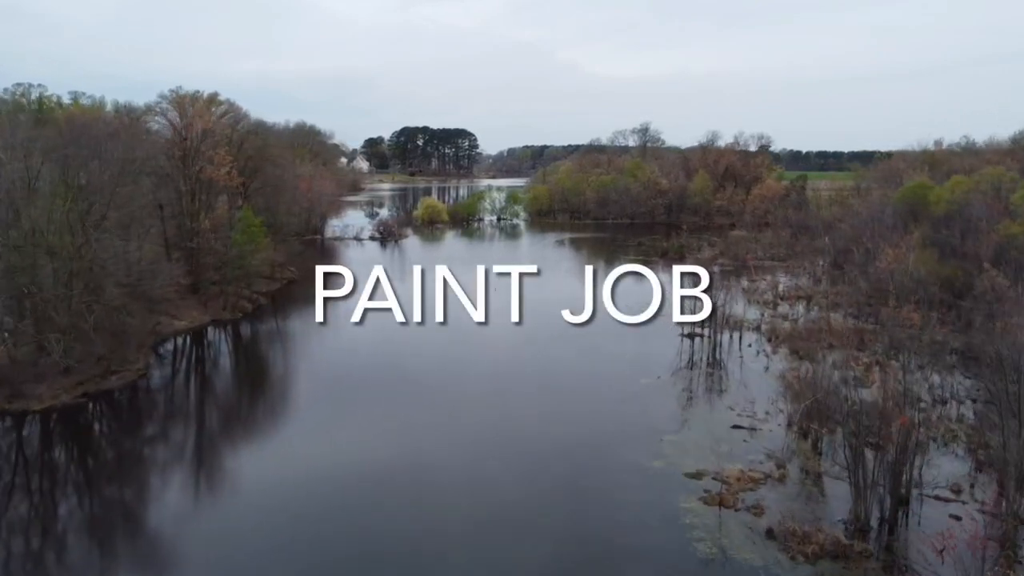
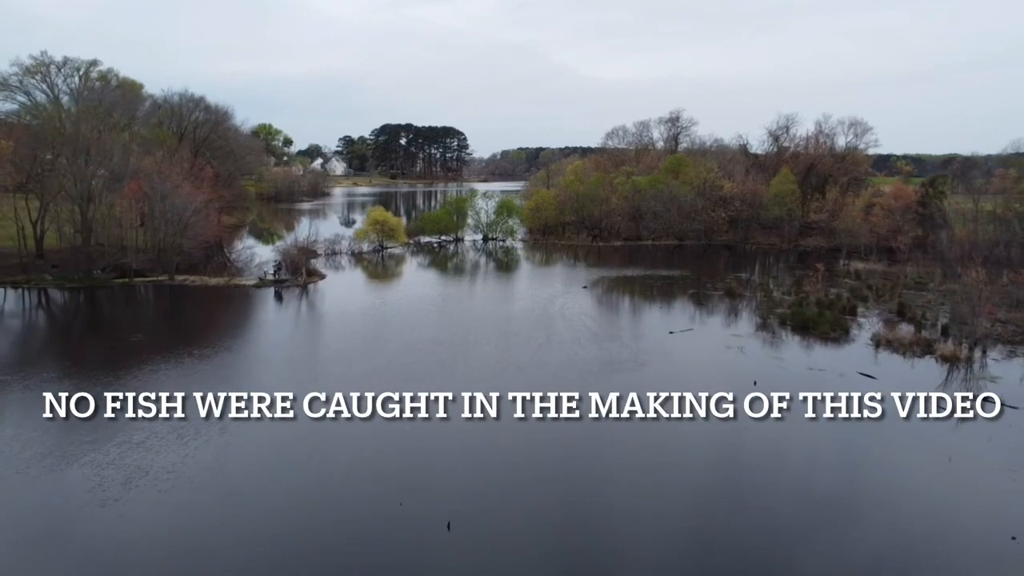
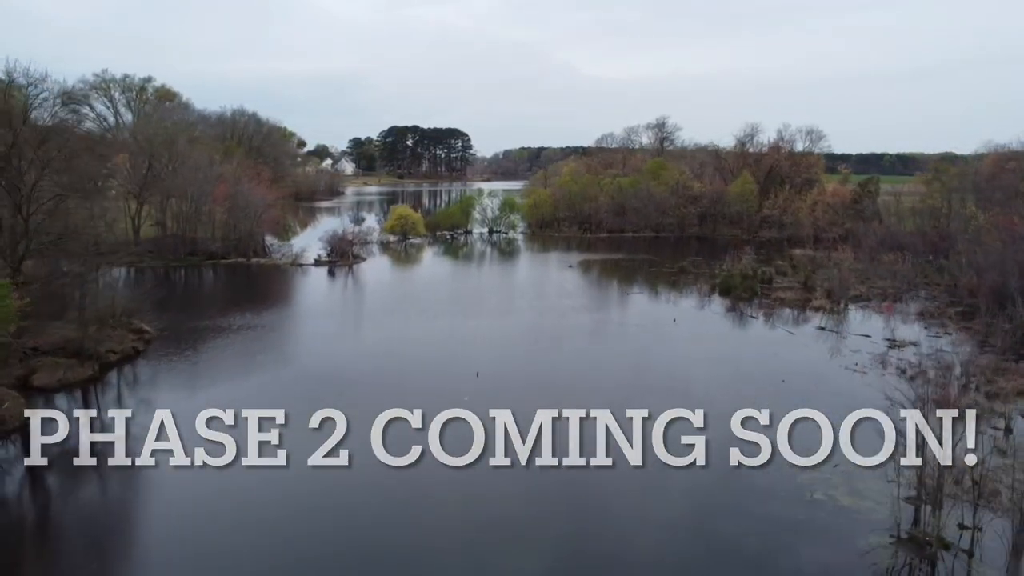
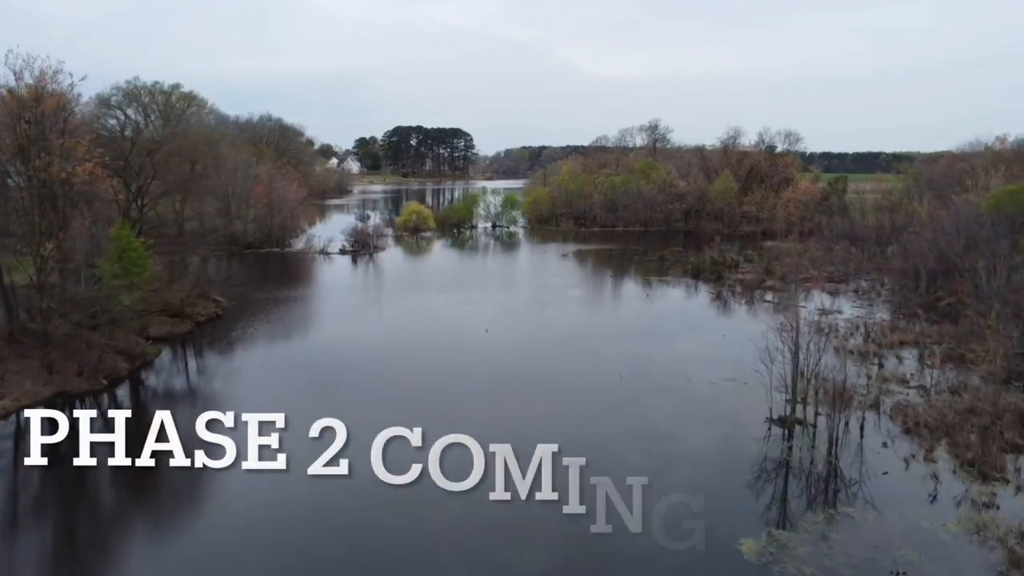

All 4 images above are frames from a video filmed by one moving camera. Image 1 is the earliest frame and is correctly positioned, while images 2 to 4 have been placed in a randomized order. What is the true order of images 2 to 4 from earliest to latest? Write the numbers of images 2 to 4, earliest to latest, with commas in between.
4, 3, 2
